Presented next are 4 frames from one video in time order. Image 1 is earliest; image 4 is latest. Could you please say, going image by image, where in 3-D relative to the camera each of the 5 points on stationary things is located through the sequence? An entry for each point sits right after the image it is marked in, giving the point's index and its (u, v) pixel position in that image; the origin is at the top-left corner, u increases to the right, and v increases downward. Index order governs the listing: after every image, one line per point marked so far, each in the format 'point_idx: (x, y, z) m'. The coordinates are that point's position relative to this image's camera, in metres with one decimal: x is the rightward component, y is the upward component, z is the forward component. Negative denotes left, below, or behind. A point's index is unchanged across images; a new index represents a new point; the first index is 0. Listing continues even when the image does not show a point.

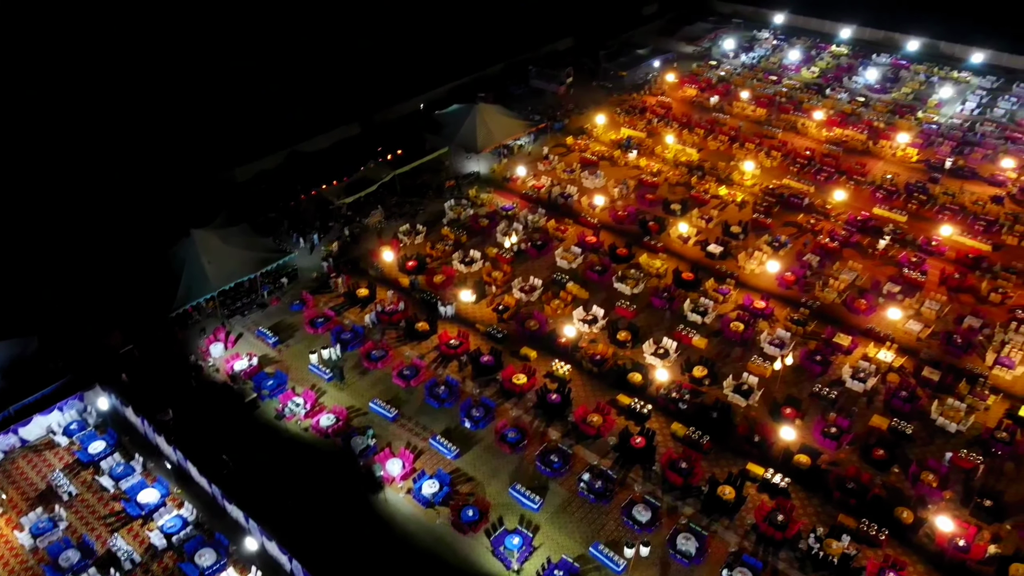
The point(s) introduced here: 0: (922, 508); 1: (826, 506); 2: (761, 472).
0: (+9.9, -5.4, +17.9) m
1: (+7.7, -5.3, +18.1) m
2: (+6.3, -4.6, +18.6) m
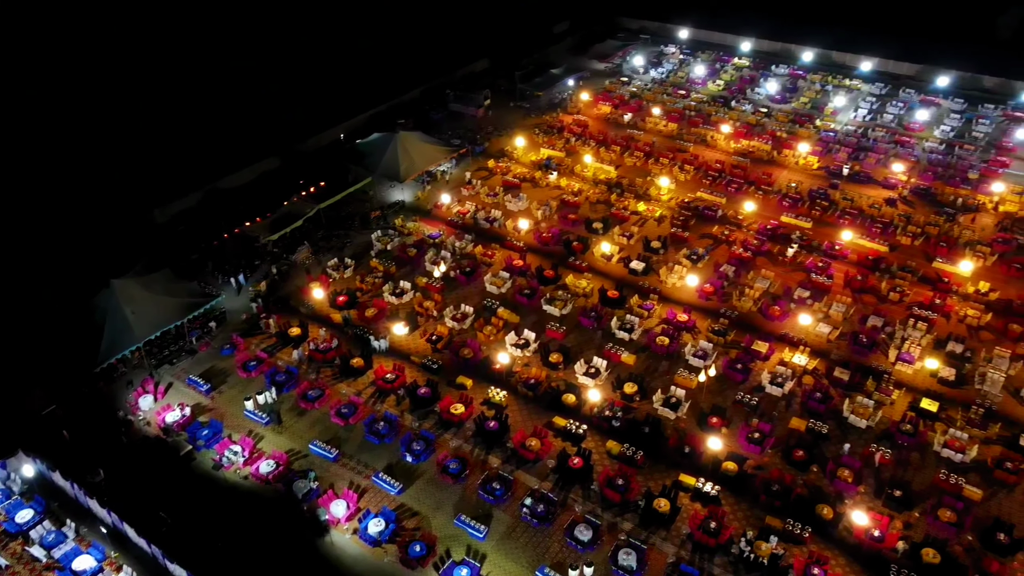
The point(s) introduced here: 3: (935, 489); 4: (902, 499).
0: (+8.5, -5.6, +19.2) m
1: (+6.3, -5.7, +19.2) m
2: (+4.8, -5.1, +19.5) m
3: (+11.2, -5.4, +19.6) m
4: (+10.1, -5.5, +19.1) m
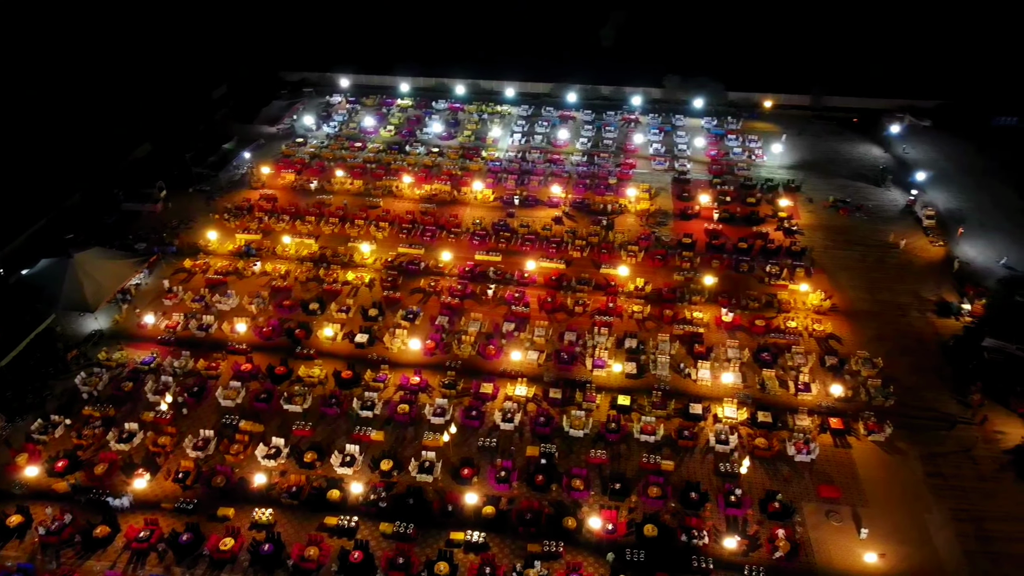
0: (+2.1, -7.0, +23.2) m
1: (+0.1, -7.7, +22.4) m
2: (-1.5, -7.5, +22.2) m
3: (+4.3, -6.1, +24.6) m
4: (+3.5, -6.5, +23.7) m
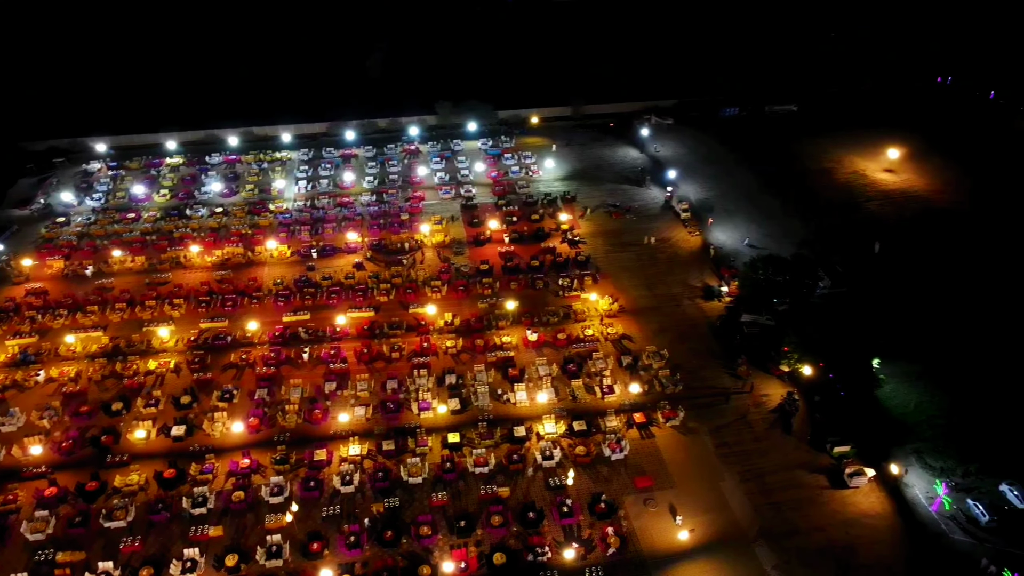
0: (-2.7, -8.9, +24.6) m
1: (-4.2, -9.9, +23.3) m
2: (-5.8, -10.0, +22.6) m
3: (-1.1, -7.7, +26.4) m
4: (-1.6, -8.2, +25.4) m
